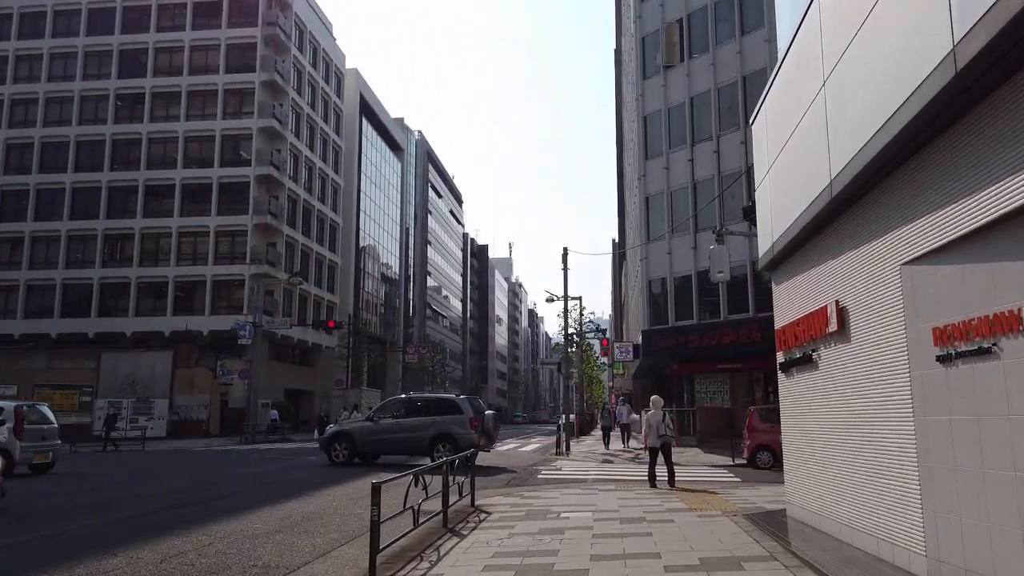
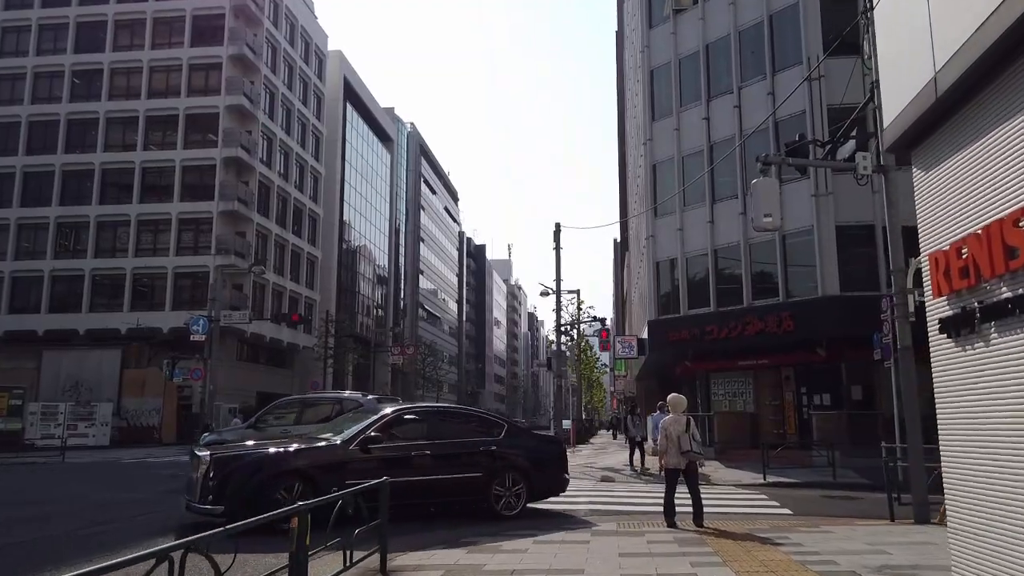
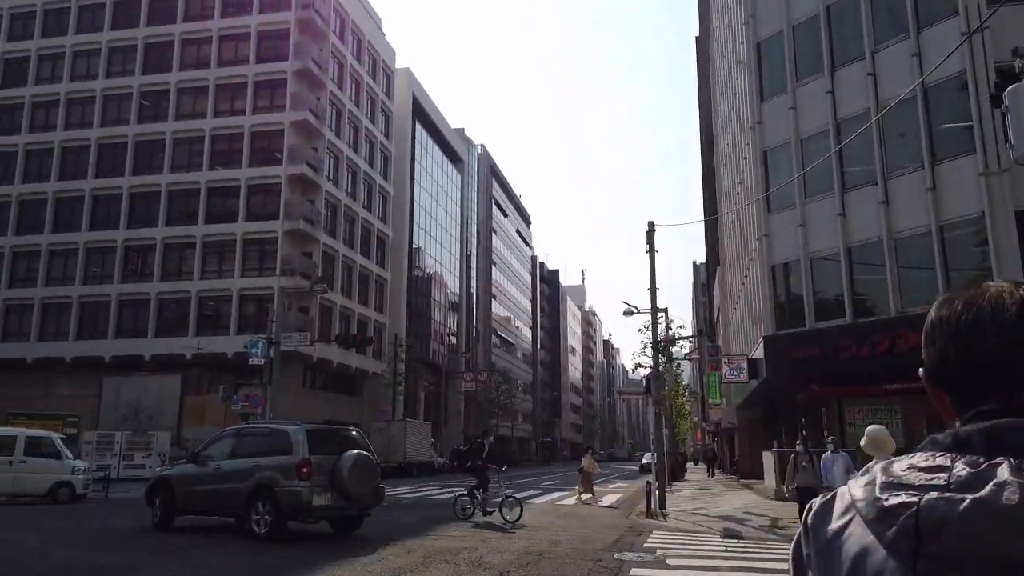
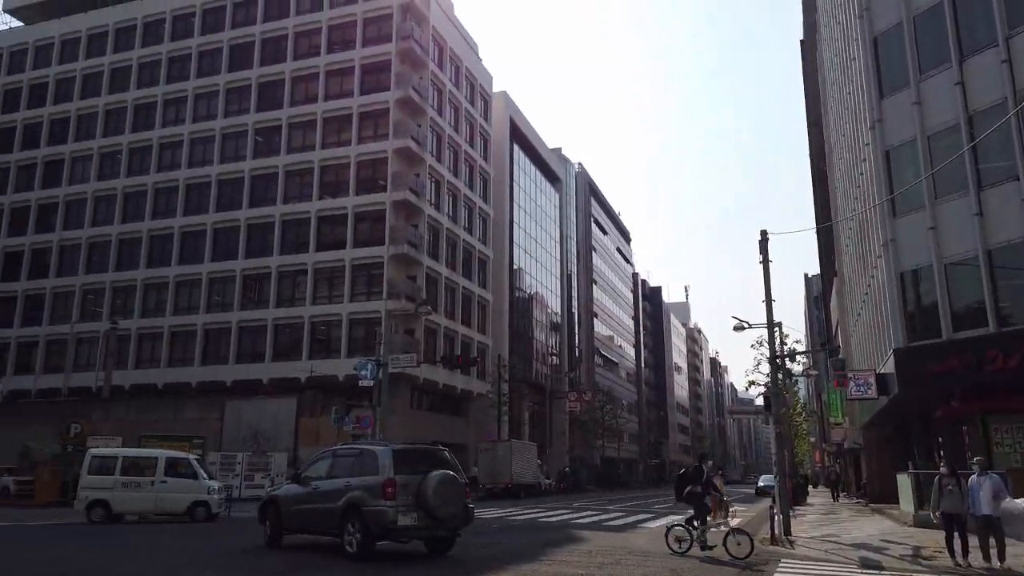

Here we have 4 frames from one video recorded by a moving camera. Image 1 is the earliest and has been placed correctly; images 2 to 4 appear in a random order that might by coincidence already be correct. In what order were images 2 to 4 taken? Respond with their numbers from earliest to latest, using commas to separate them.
2, 3, 4
